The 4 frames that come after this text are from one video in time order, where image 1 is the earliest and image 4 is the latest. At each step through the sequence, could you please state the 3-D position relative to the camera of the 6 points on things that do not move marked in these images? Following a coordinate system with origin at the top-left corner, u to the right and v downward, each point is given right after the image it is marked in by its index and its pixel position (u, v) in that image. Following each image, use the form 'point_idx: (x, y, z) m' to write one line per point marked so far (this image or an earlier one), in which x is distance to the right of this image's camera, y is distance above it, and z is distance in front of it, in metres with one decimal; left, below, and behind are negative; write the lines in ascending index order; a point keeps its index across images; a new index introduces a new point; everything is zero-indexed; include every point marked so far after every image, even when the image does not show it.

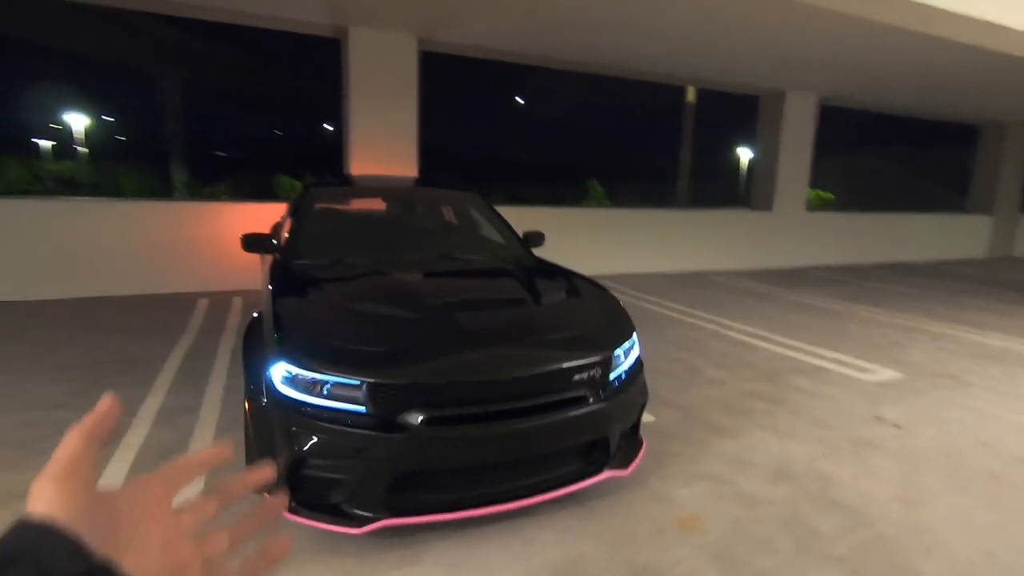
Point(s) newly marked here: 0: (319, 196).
0: (-1.4, +0.7, +3.8) m
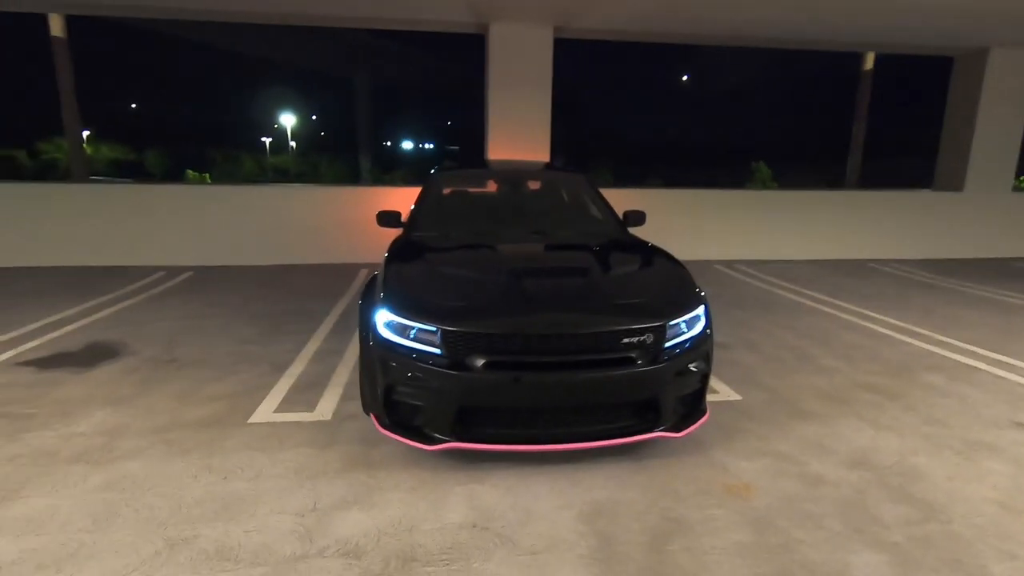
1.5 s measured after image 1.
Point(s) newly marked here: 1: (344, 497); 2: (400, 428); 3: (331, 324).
0: (-0.6, +0.9, +4.4) m
1: (-0.8, -1.0, +2.5) m
2: (-0.6, -0.7, +2.7) m
3: (-1.7, -0.3, +5.1) m
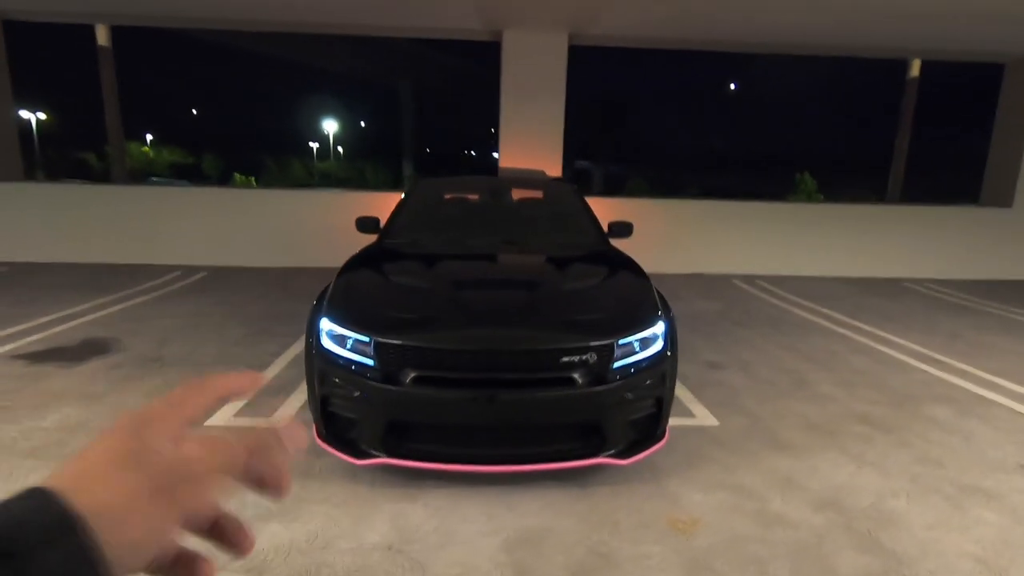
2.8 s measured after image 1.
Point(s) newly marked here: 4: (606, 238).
0: (-0.7, +0.8, +4.4) m
1: (-1.1, -1.0, +2.4) m
2: (-0.9, -0.7, +2.6) m
3: (-1.8, -0.4, +5.2) m
4: (+0.7, +0.4, +4.0) m
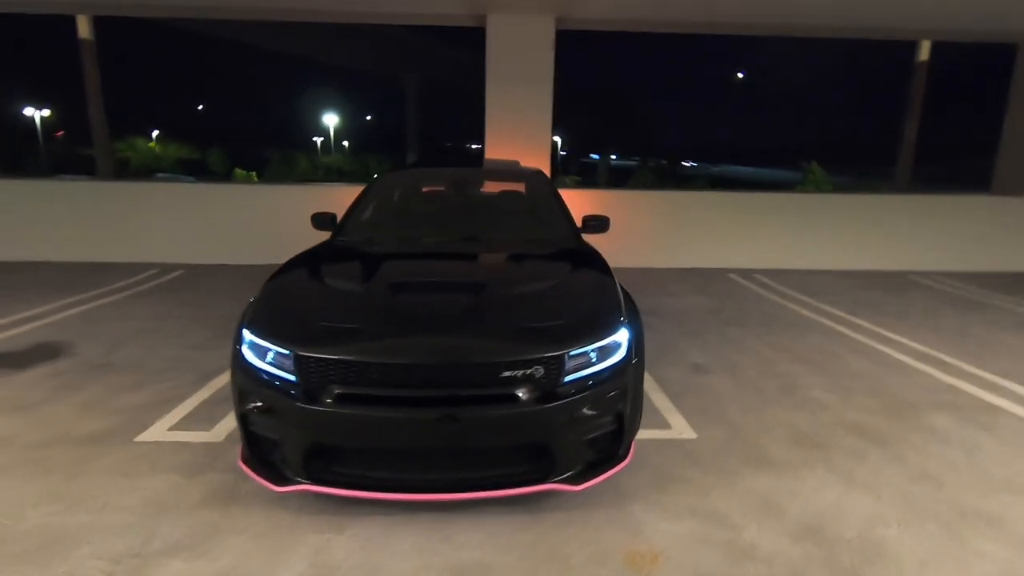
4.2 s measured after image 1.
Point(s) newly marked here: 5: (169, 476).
0: (-0.9, +0.8, +4.1) m
1: (-1.4, -1.0, +2.2) m
2: (-1.1, -0.8, +2.4) m
3: (-2.1, -0.4, +4.9) m
4: (+0.5, +0.4, +3.7) m
5: (-1.7, -0.9, +2.6) m
